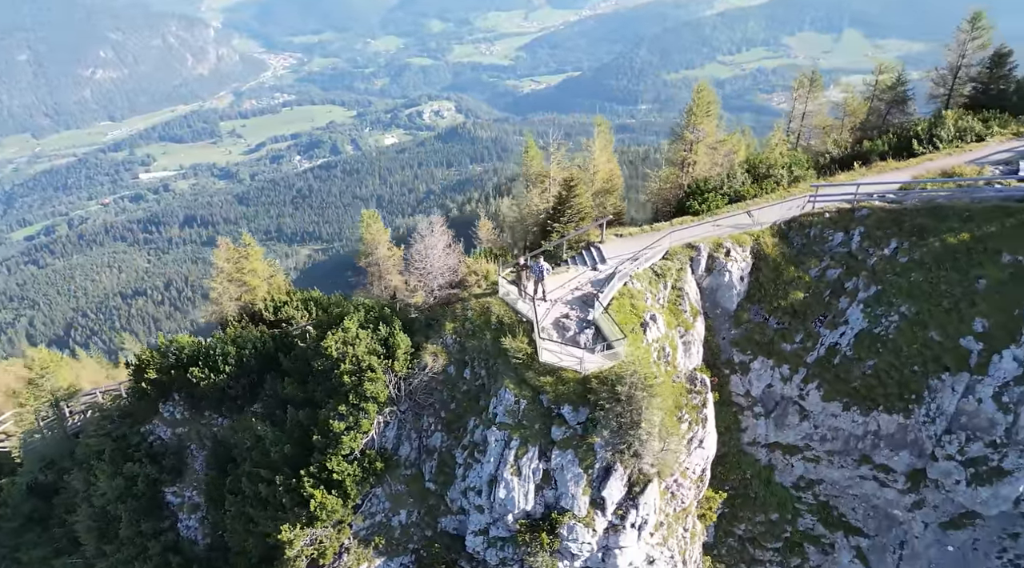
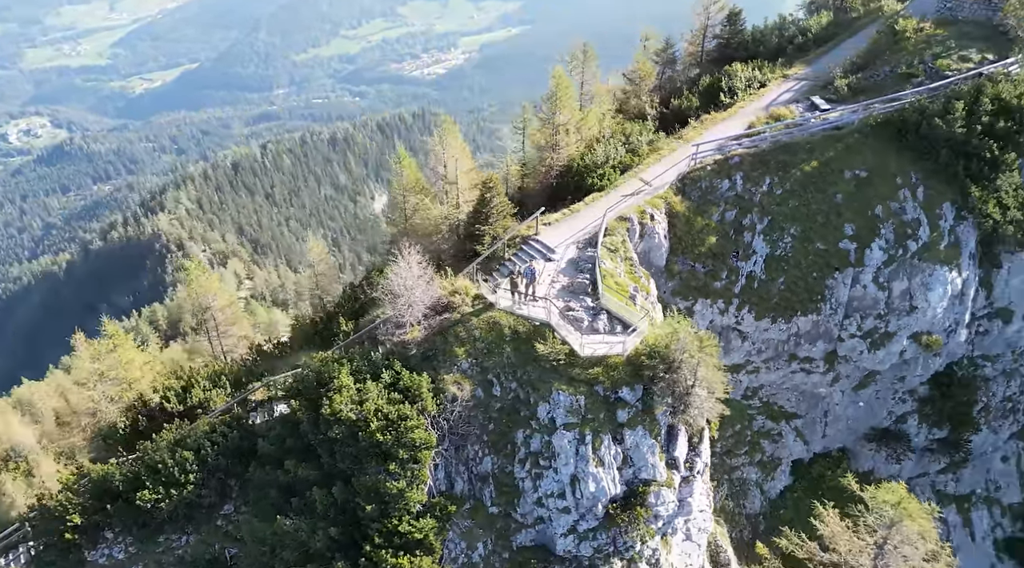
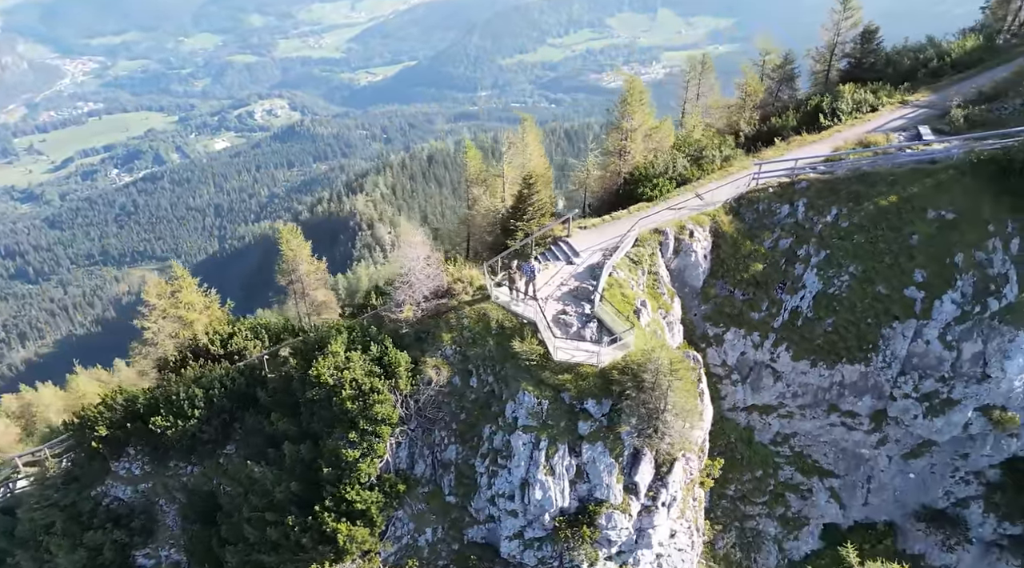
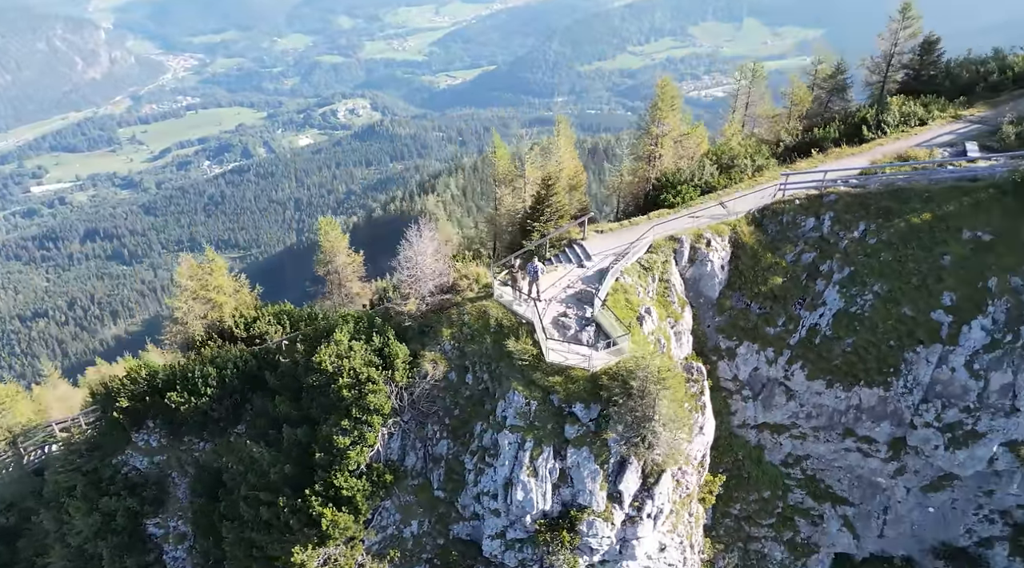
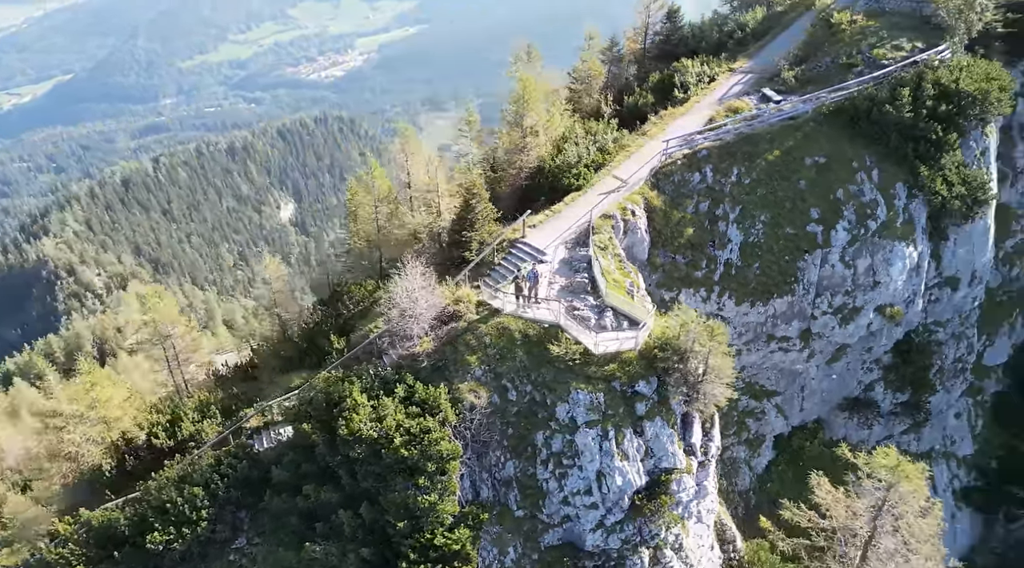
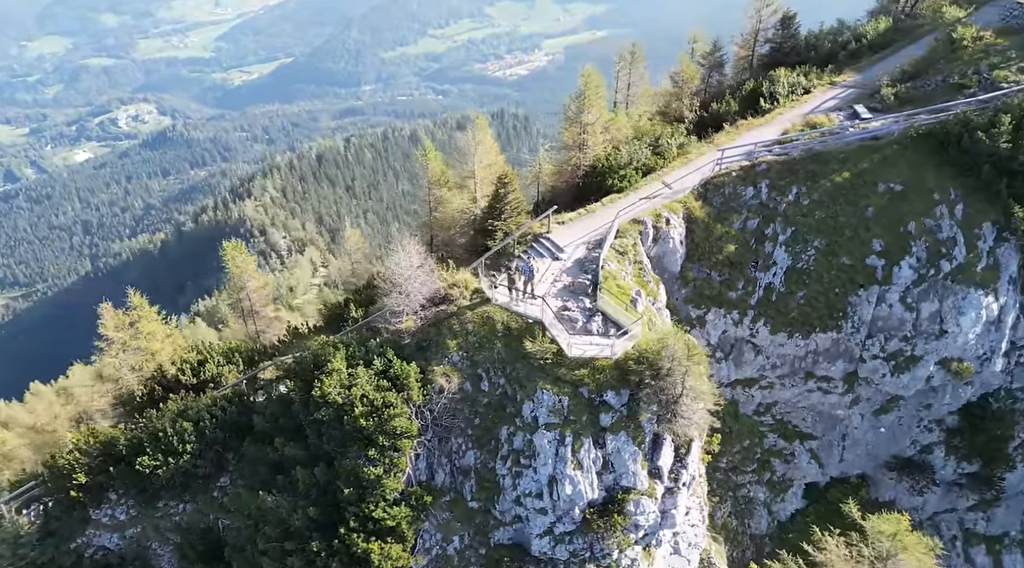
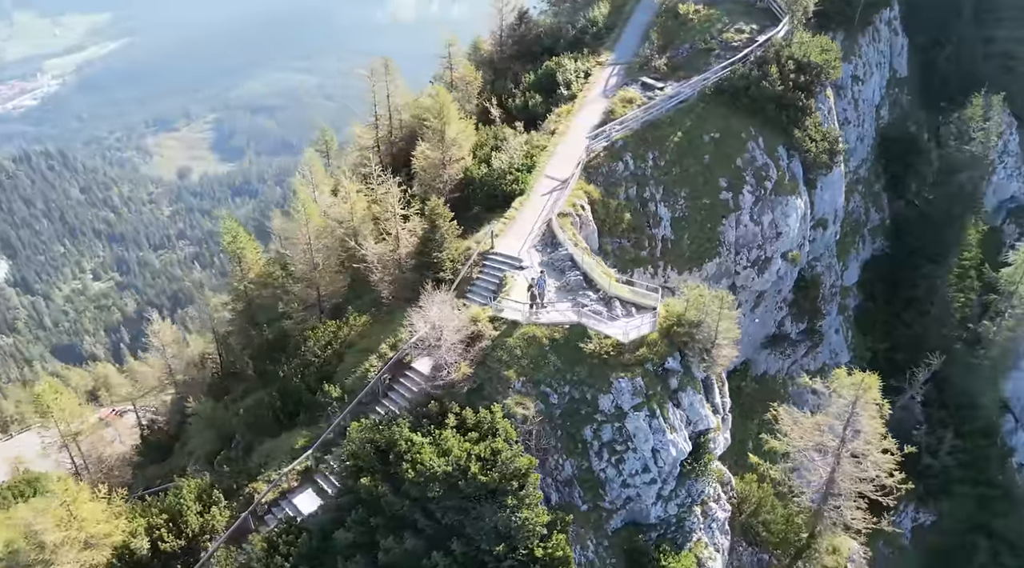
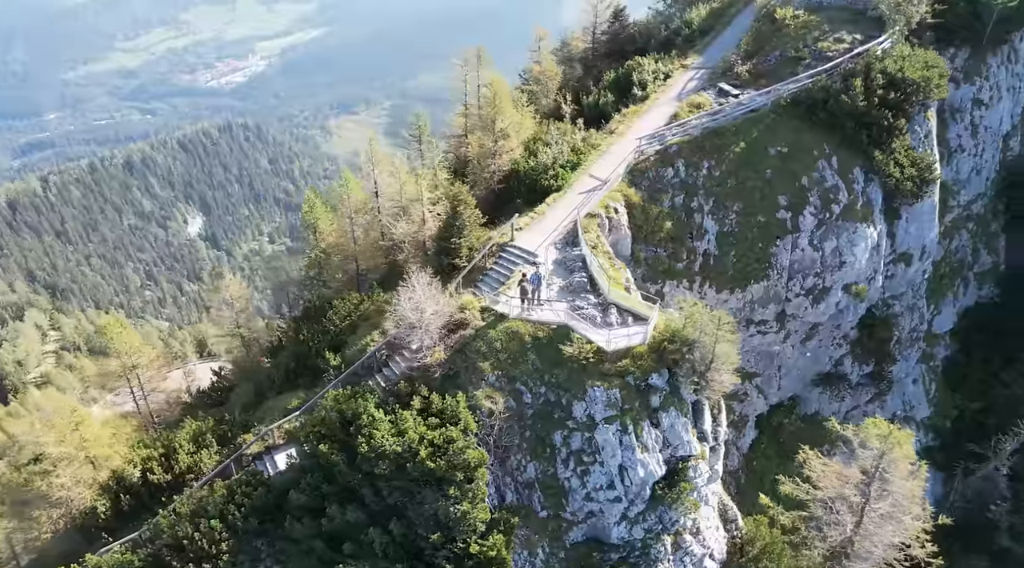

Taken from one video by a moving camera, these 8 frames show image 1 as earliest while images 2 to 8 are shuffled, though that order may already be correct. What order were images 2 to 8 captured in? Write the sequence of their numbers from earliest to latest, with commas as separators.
4, 3, 6, 2, 5, 8, 7
